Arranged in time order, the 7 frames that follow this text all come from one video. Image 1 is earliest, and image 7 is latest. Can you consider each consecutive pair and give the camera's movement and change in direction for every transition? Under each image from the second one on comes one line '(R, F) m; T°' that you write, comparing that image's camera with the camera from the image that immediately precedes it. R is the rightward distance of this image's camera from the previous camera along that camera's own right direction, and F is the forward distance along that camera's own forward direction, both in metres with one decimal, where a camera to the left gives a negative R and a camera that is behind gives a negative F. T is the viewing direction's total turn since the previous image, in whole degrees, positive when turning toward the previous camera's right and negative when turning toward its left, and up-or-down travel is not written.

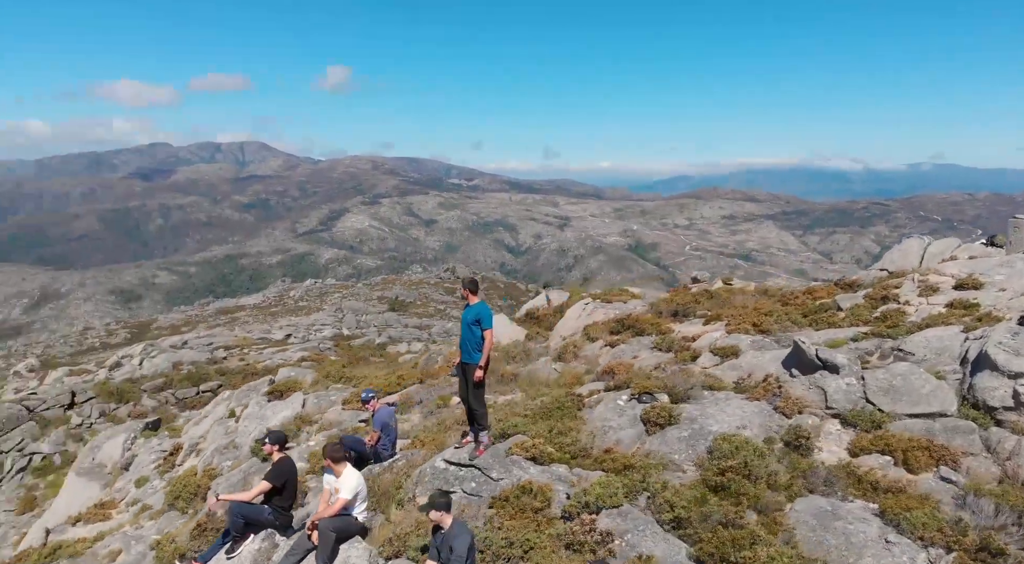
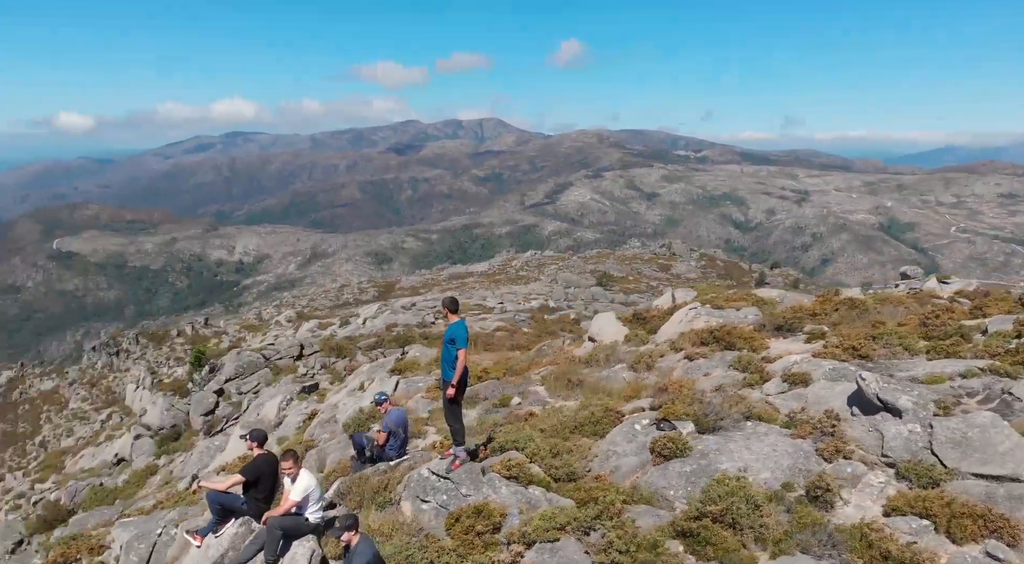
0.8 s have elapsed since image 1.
(+4.0, +0.4) m; -16°
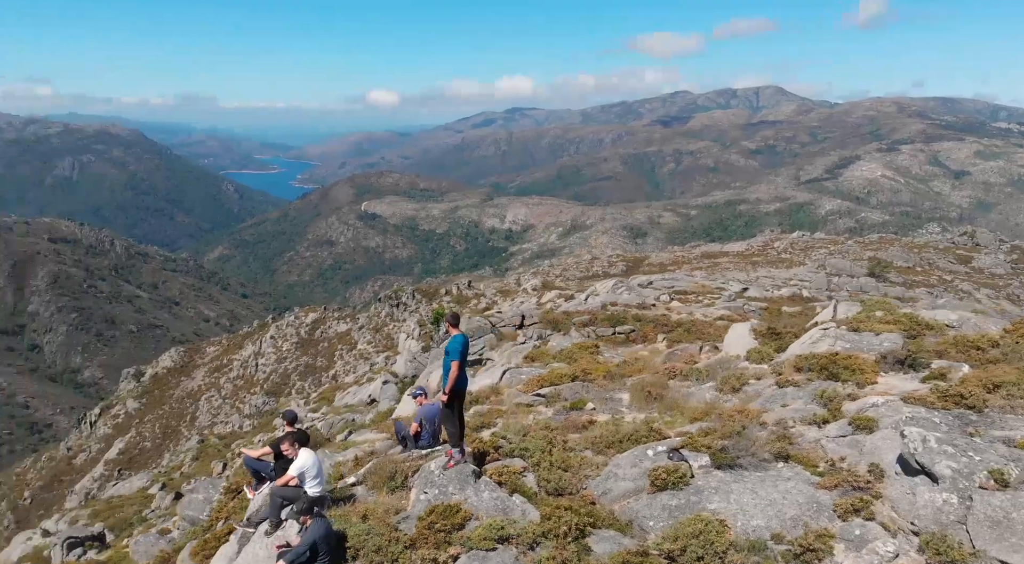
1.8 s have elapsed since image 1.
(+4.7, -0.2) m; -19°
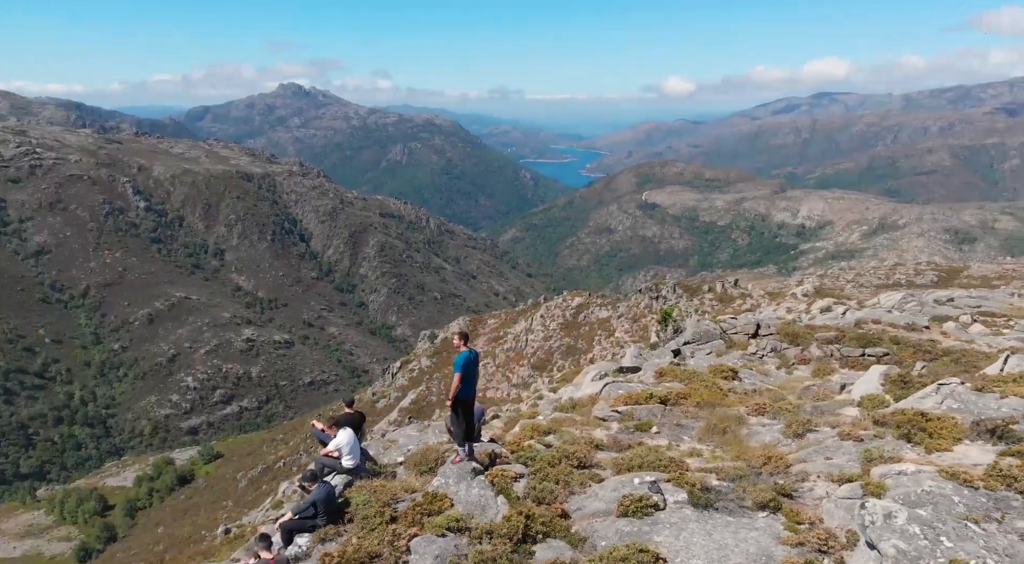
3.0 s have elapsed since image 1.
(+5.9, -1.2) m; -21°
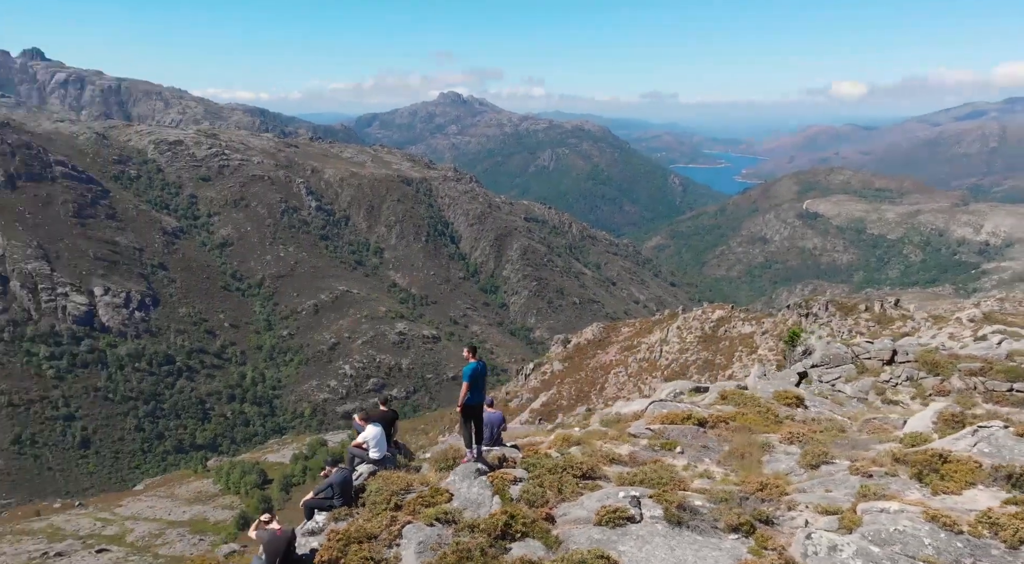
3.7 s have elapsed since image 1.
(+3.4, -1.4) m; -11°
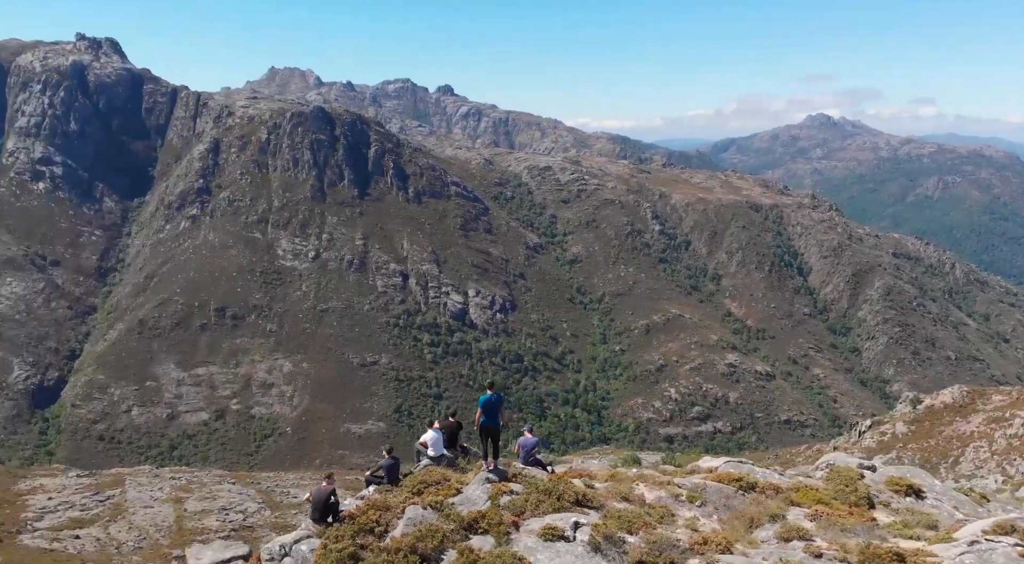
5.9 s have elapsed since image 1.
(+10.0, -2.9) m; -26°
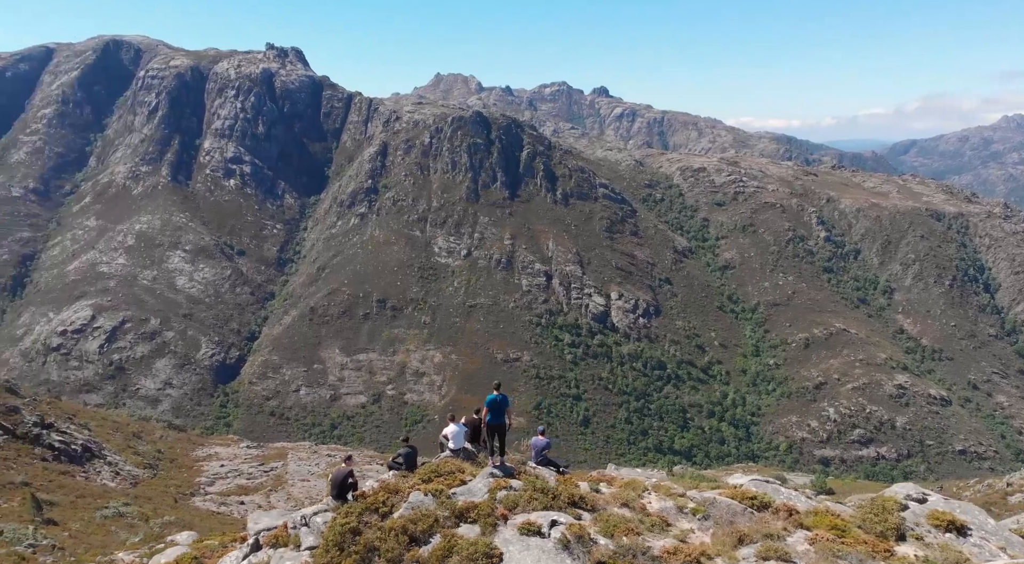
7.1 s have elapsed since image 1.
(+4.8, -1.1) m; -12°
